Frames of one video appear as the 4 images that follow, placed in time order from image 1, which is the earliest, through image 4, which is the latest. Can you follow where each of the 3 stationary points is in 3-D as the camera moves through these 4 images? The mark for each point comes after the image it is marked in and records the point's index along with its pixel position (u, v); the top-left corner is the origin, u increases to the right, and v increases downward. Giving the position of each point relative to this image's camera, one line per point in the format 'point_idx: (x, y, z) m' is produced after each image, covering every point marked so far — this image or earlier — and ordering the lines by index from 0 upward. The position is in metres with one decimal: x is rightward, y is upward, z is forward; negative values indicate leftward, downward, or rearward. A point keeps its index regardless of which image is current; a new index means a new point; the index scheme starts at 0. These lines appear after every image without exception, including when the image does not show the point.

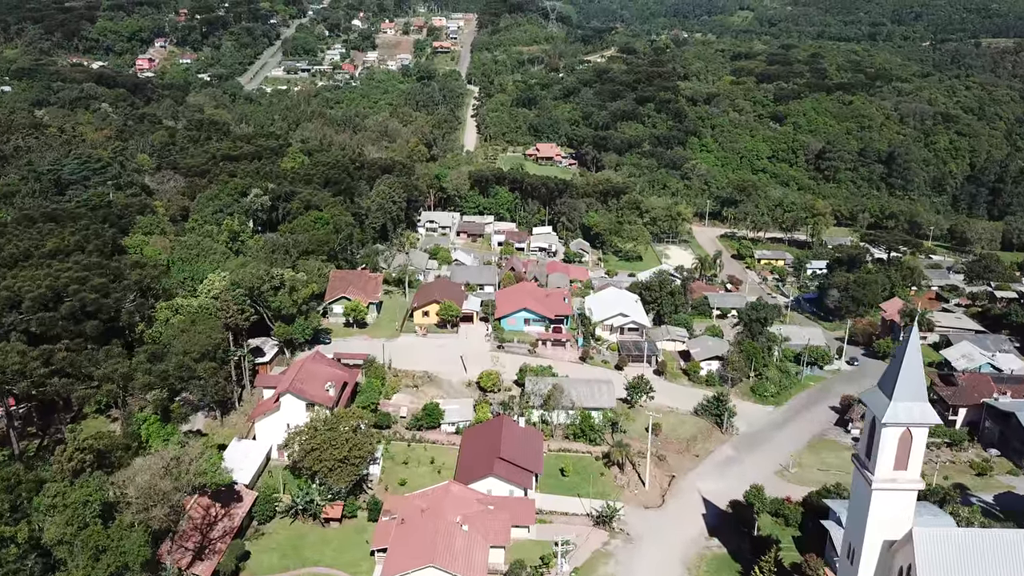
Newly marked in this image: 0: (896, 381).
0: (+7.2, -1.8, +15.2) m
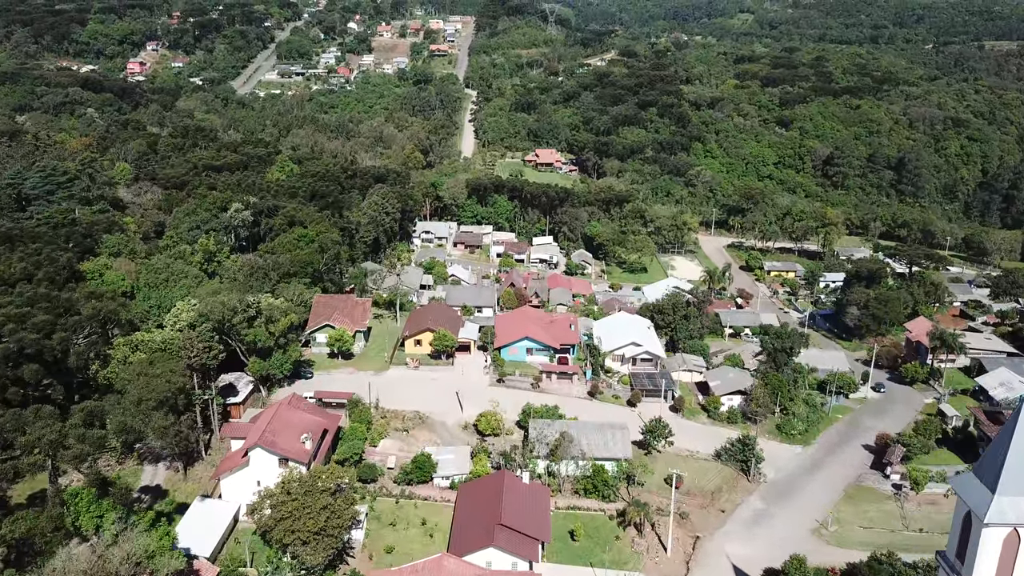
0: (+7.3, -2.7, +12.1) m
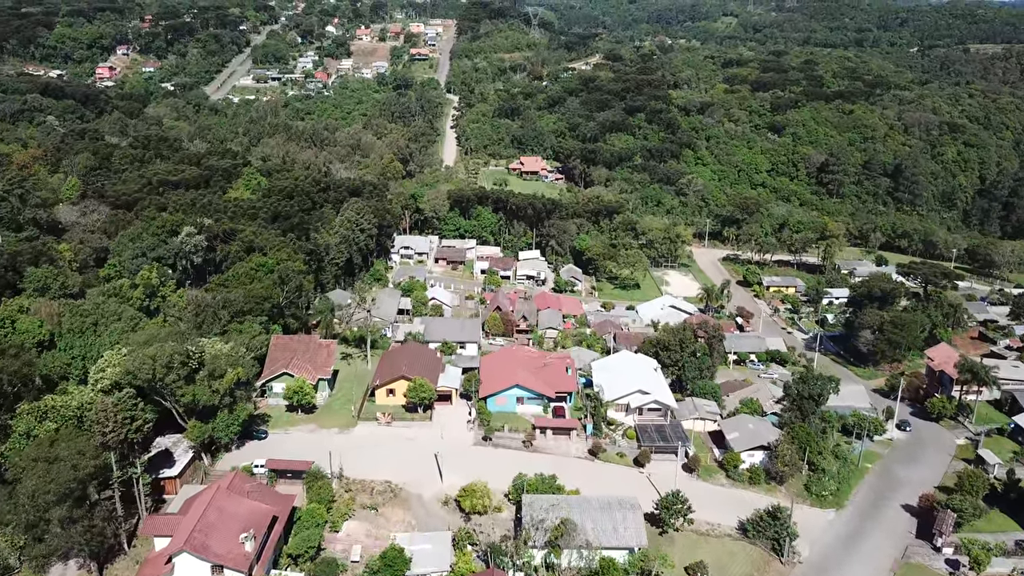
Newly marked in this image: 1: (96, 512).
0: (+7.2, -3.9, +8.1) m
1: (-9.3, -5.0, +18.3) m
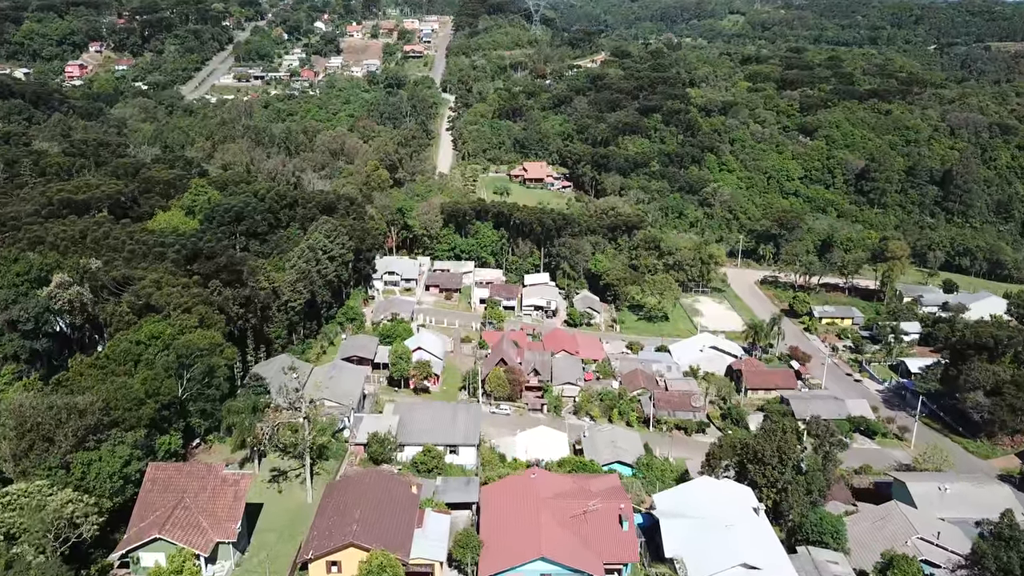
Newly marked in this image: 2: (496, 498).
0: (+7.7, -6.0, -2.5) m
1: (-8.9, -7.2, +7.7) m
2: (-0.4, -4.8, +19.0) m
